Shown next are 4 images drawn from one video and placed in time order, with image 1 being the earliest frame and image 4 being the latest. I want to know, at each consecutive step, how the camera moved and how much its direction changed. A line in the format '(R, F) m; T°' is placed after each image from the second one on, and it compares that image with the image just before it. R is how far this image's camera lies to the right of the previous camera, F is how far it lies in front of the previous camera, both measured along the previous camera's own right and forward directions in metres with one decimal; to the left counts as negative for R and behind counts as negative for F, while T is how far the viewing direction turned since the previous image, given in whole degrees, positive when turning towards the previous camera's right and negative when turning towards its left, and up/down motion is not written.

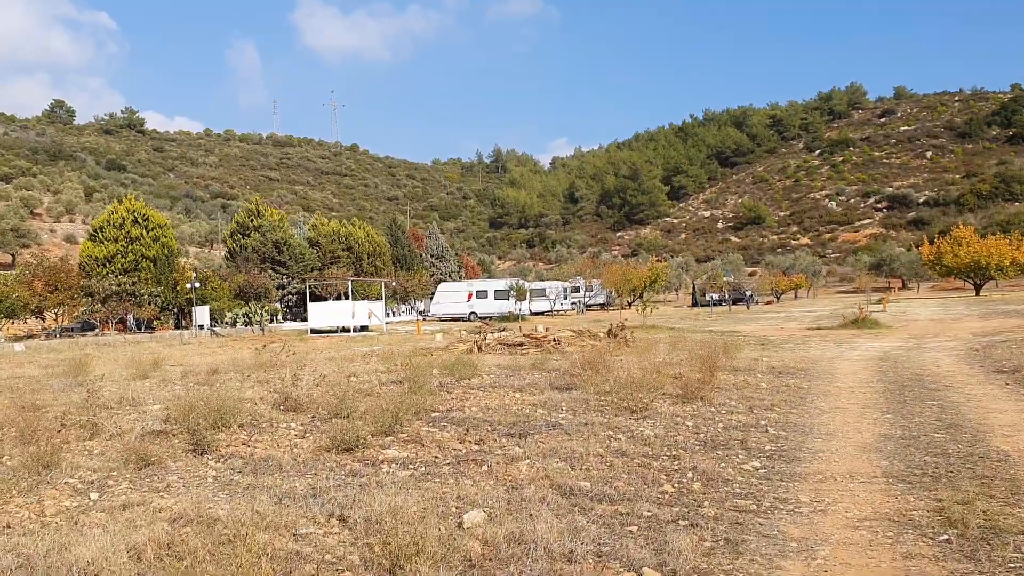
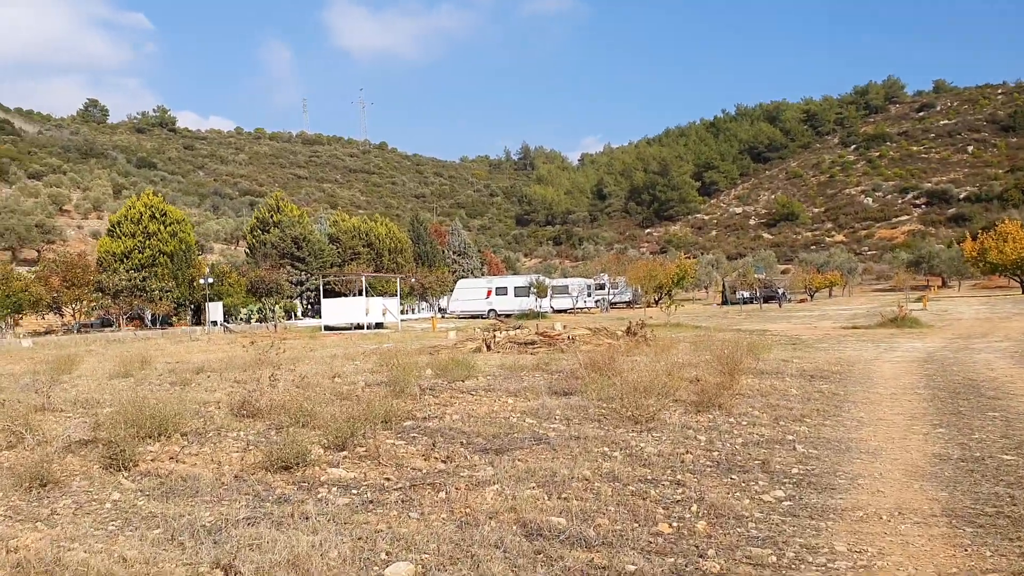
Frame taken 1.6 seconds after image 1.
(+0.3, +1.1) m; -2°
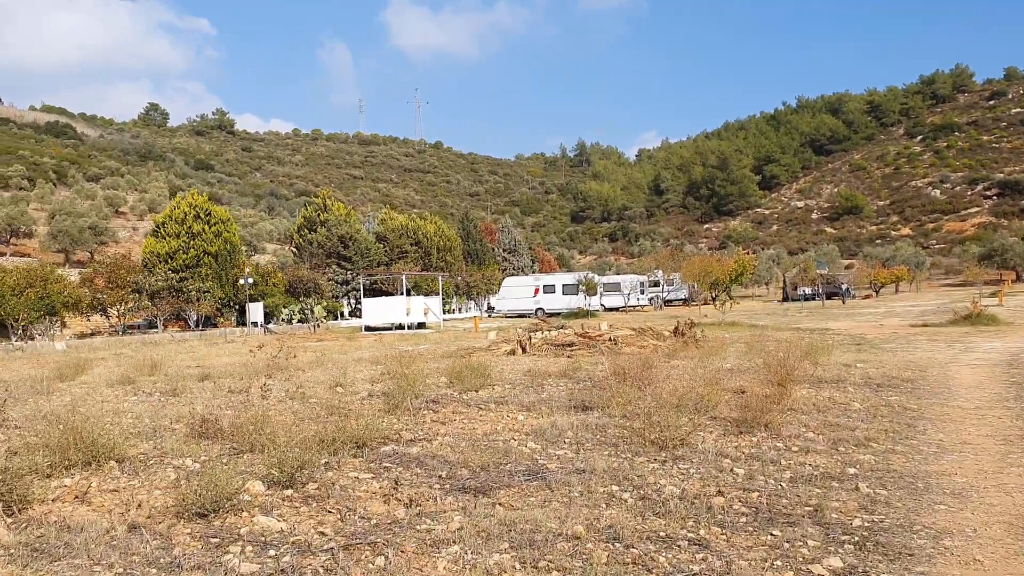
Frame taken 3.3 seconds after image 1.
(+0.4, +1.2) m; -4°
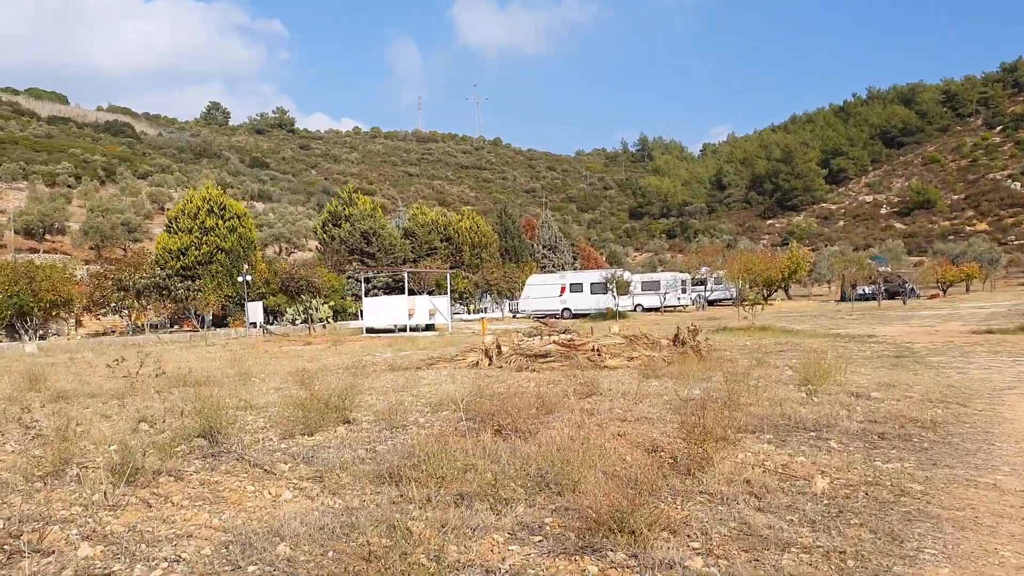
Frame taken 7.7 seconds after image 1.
(+1.4, +2.6) m; -4°
